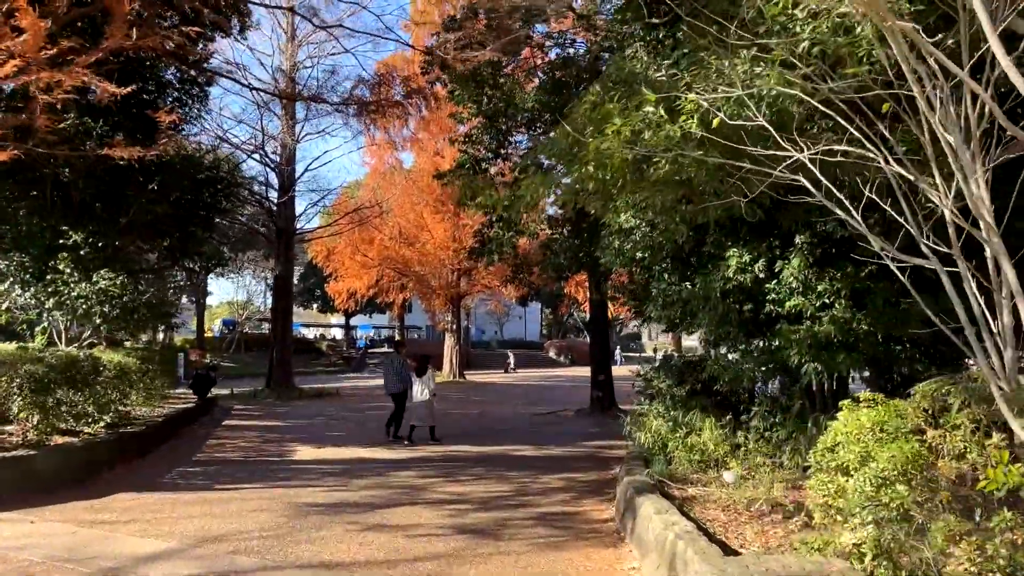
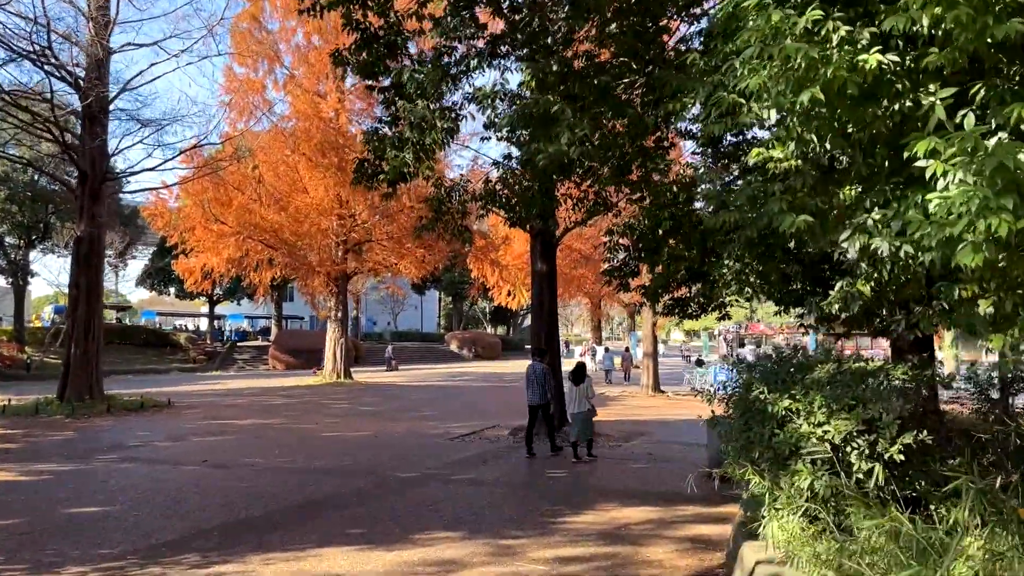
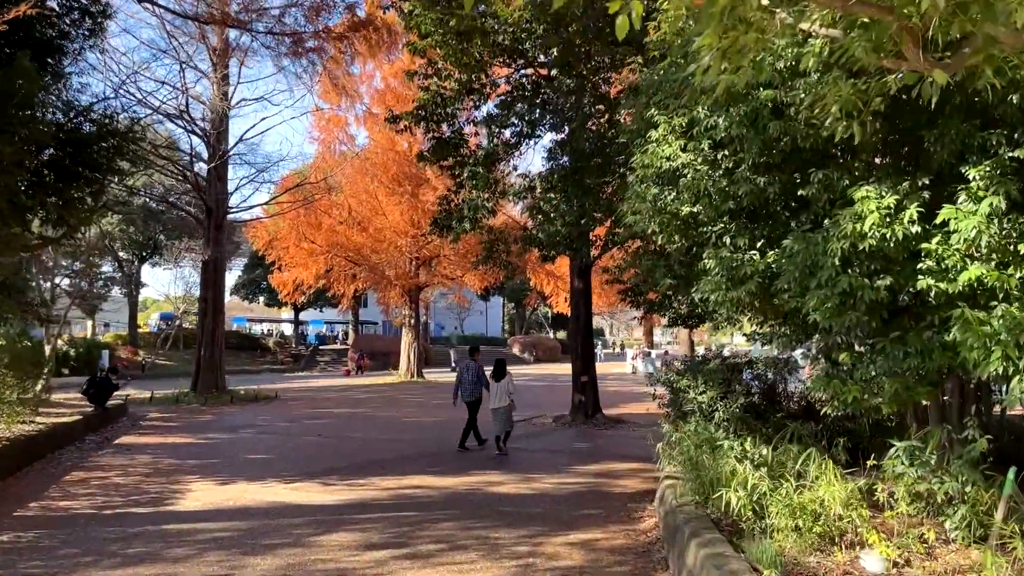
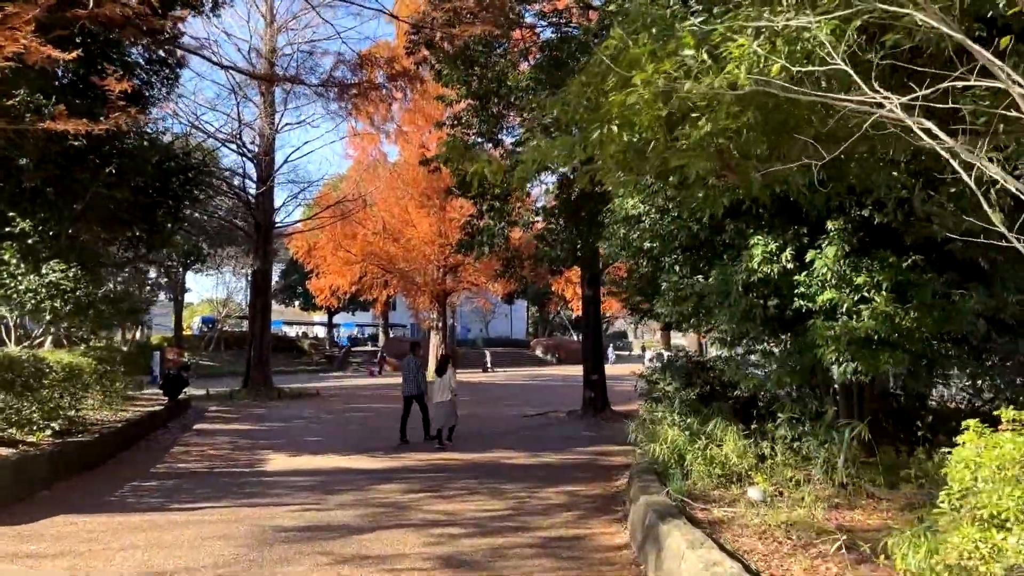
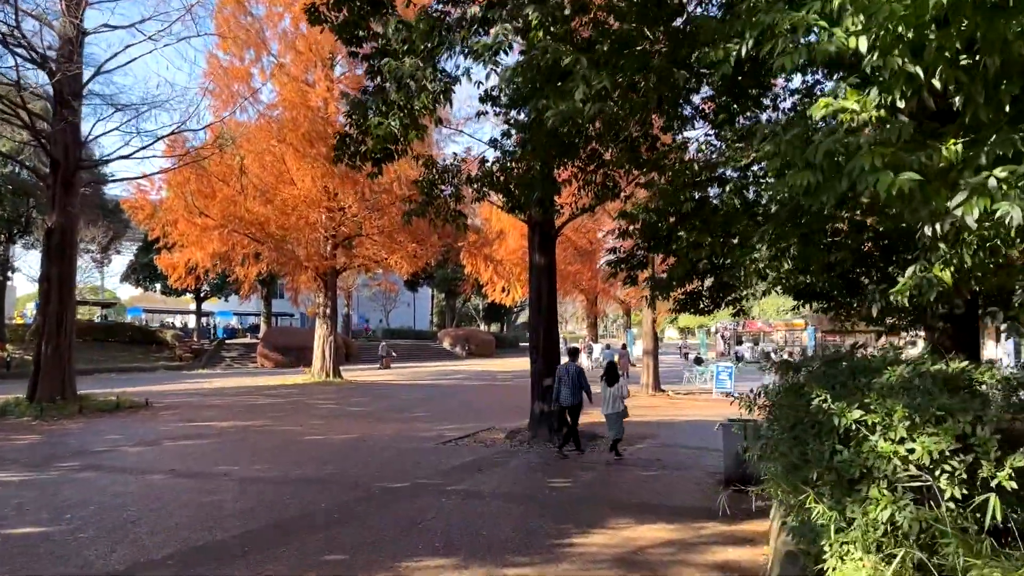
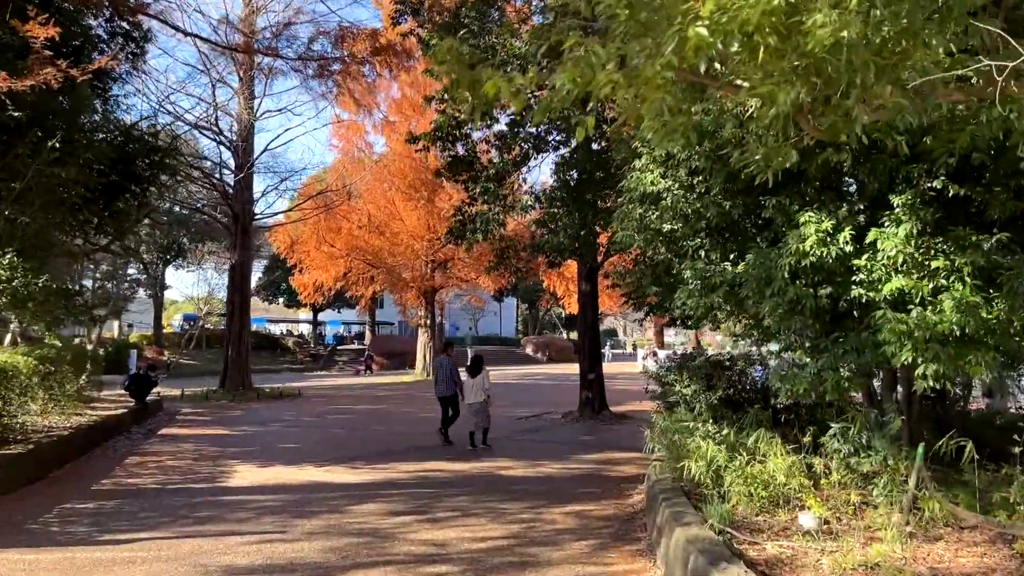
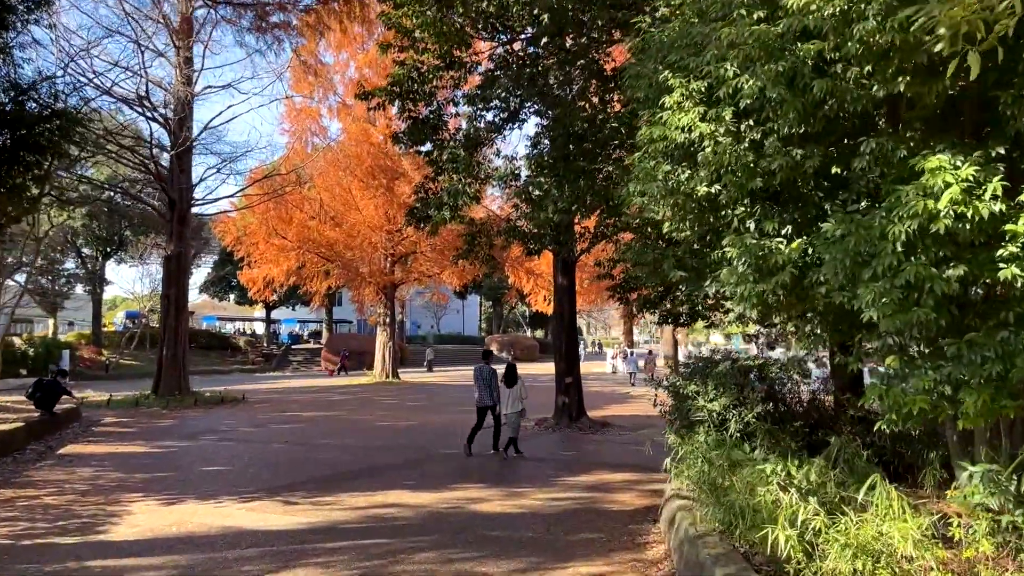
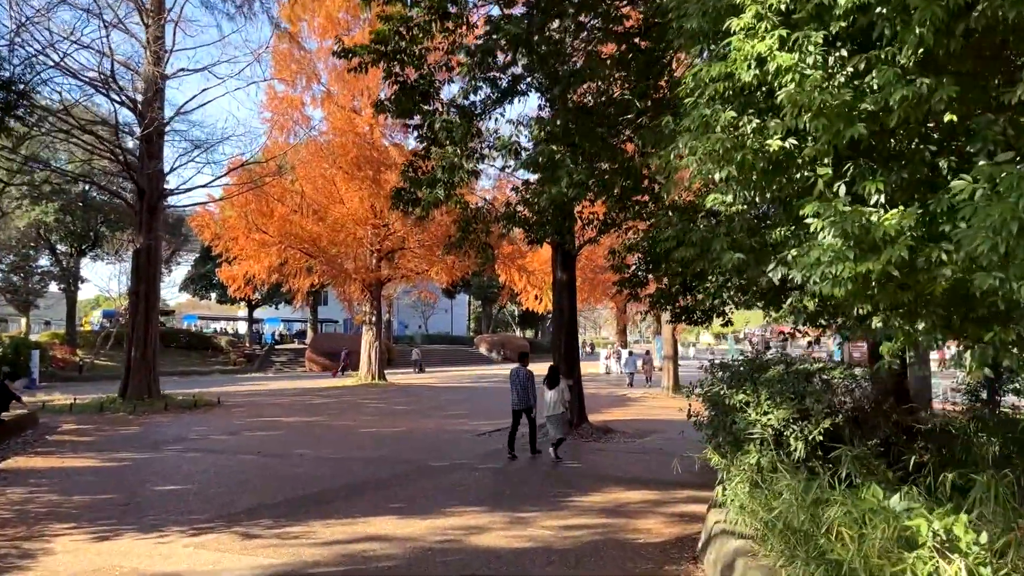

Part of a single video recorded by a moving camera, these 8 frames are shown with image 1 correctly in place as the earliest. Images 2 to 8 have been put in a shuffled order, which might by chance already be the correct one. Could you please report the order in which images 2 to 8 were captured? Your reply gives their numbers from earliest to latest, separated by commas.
4, 6, 3, 7, 8, 2, 5
